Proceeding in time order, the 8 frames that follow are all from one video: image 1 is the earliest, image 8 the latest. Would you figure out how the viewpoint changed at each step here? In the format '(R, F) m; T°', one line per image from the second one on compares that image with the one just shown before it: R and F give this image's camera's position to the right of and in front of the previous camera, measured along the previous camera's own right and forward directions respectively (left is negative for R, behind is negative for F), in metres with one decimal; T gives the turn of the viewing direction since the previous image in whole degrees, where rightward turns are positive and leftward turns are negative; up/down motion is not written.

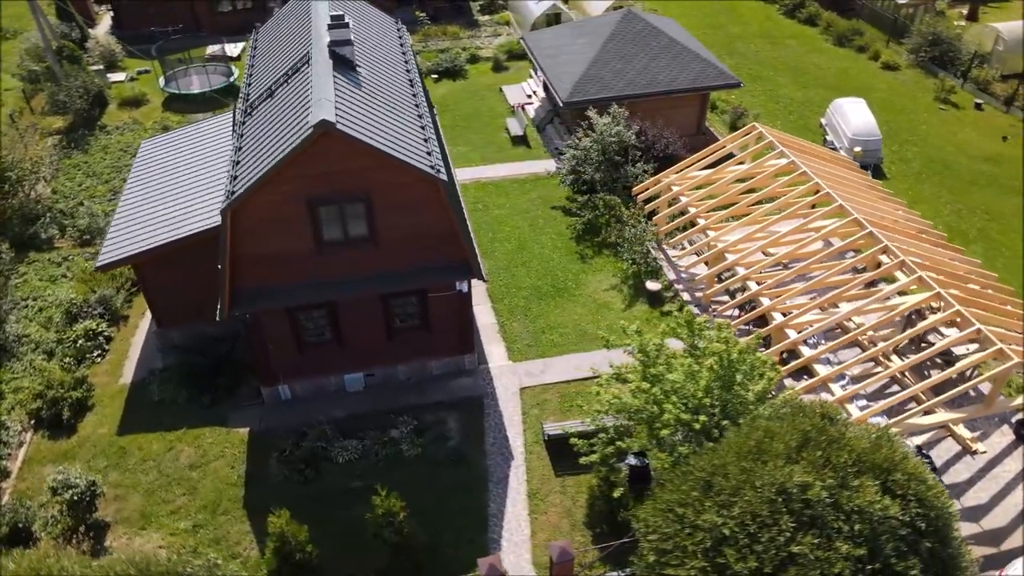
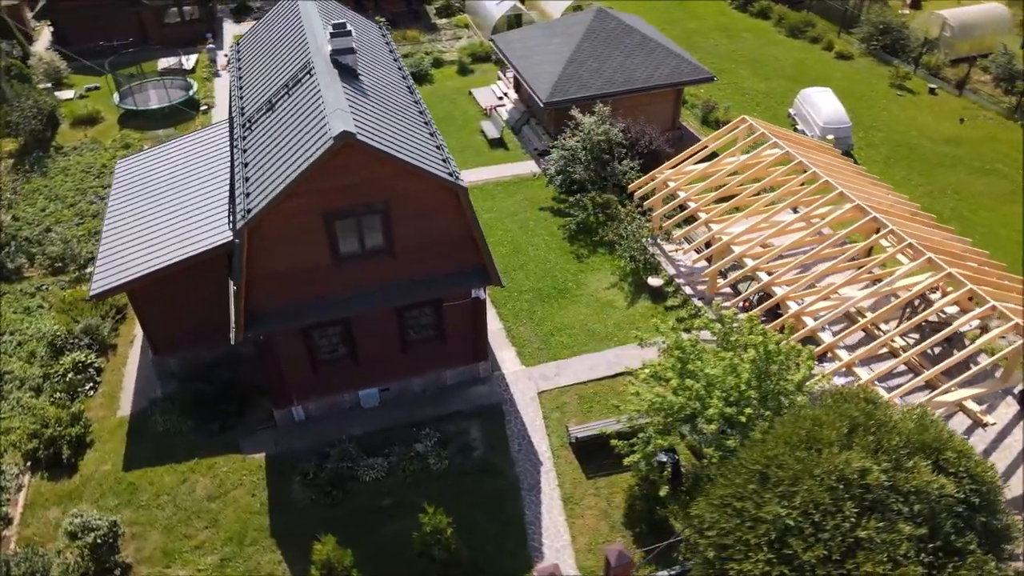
(-1.5, +0.2) m; +4°
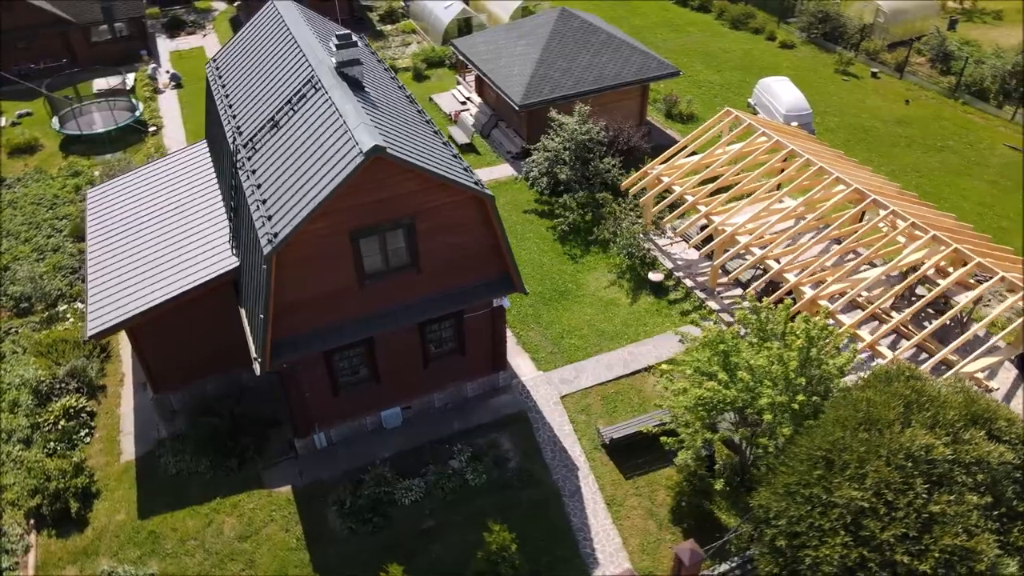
(-1.9, +0.3) m; +5°
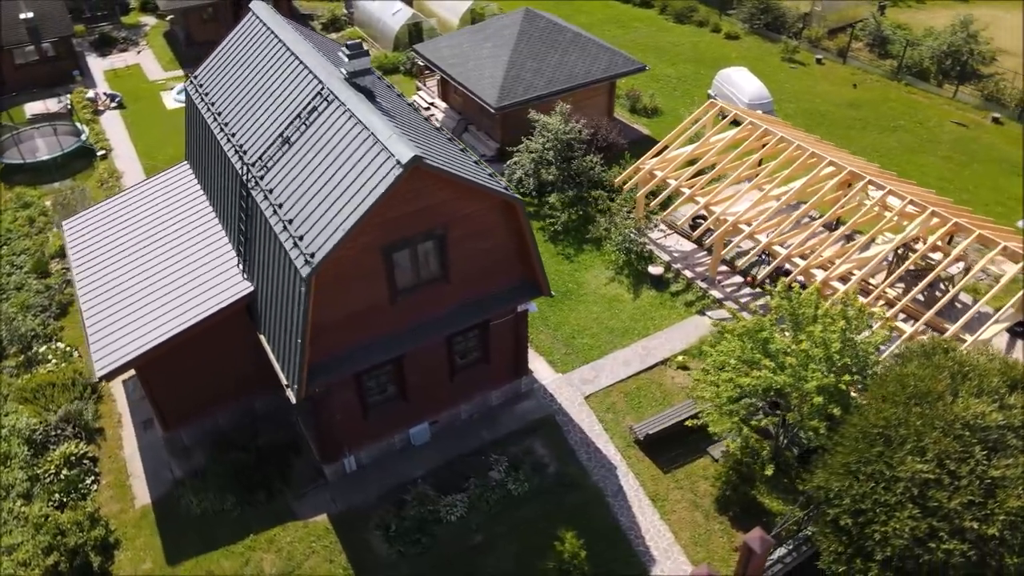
(-1.9, +0.3) m; +5°
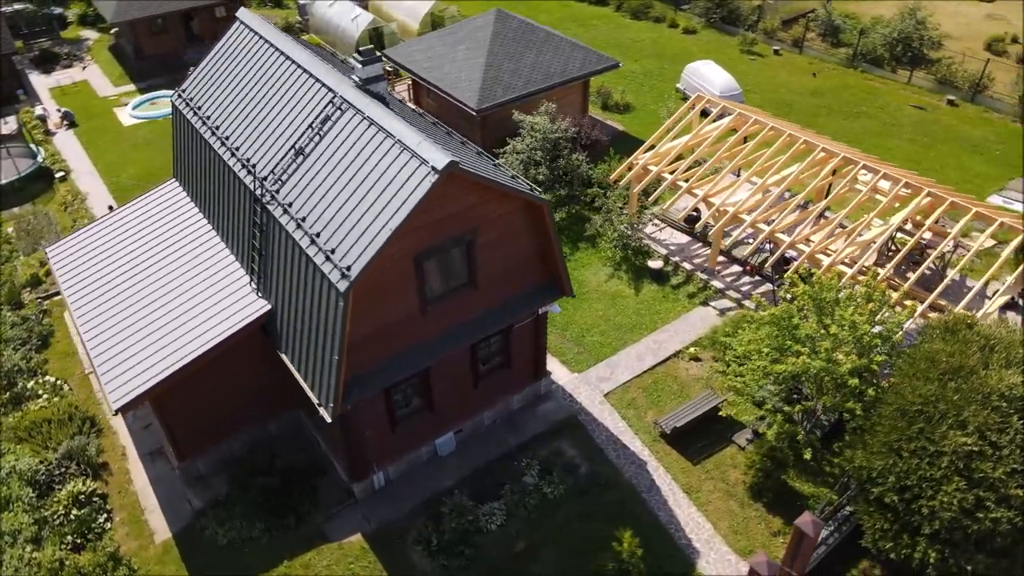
(-1.6, +0.2) m; +4°
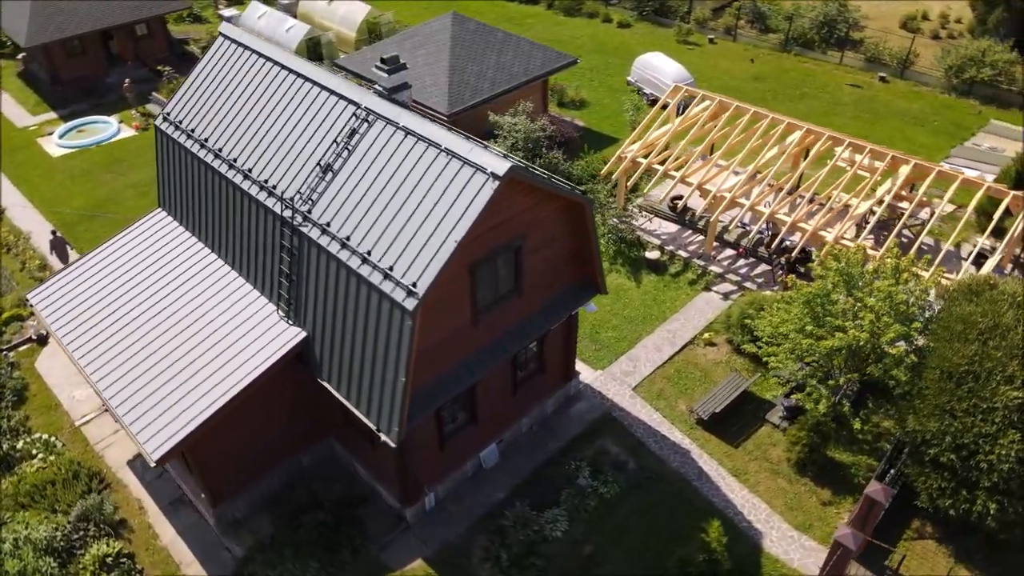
(-2.4, +0.4) m; +7°
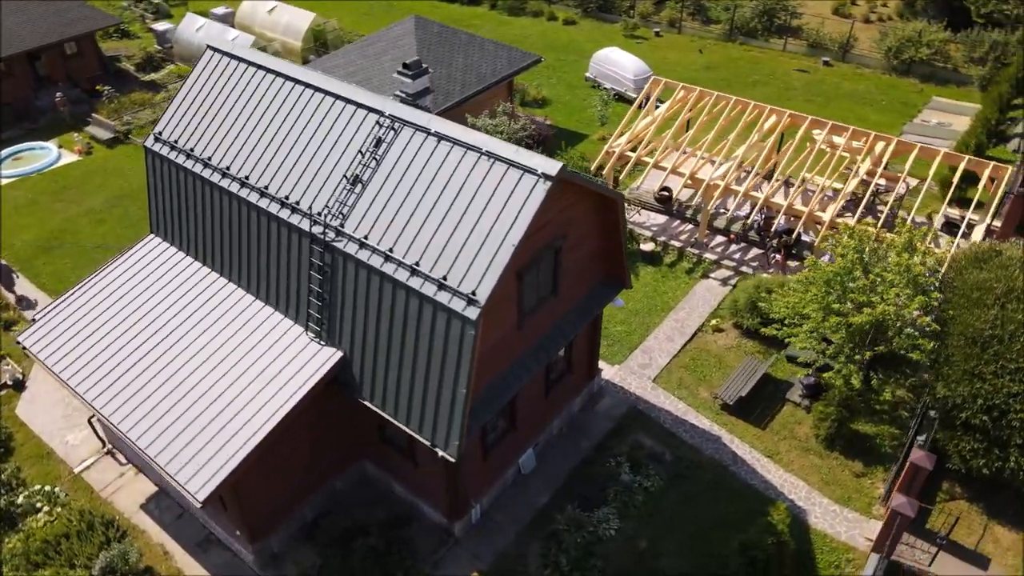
(-2.0, +0.3) m; +5°
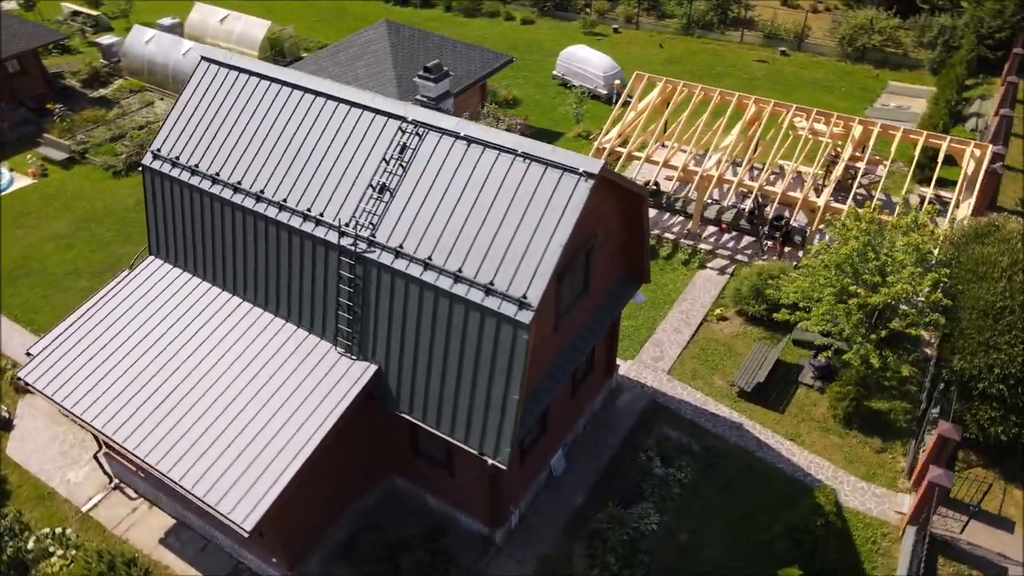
(-1.5, +0.2) m; +4°
